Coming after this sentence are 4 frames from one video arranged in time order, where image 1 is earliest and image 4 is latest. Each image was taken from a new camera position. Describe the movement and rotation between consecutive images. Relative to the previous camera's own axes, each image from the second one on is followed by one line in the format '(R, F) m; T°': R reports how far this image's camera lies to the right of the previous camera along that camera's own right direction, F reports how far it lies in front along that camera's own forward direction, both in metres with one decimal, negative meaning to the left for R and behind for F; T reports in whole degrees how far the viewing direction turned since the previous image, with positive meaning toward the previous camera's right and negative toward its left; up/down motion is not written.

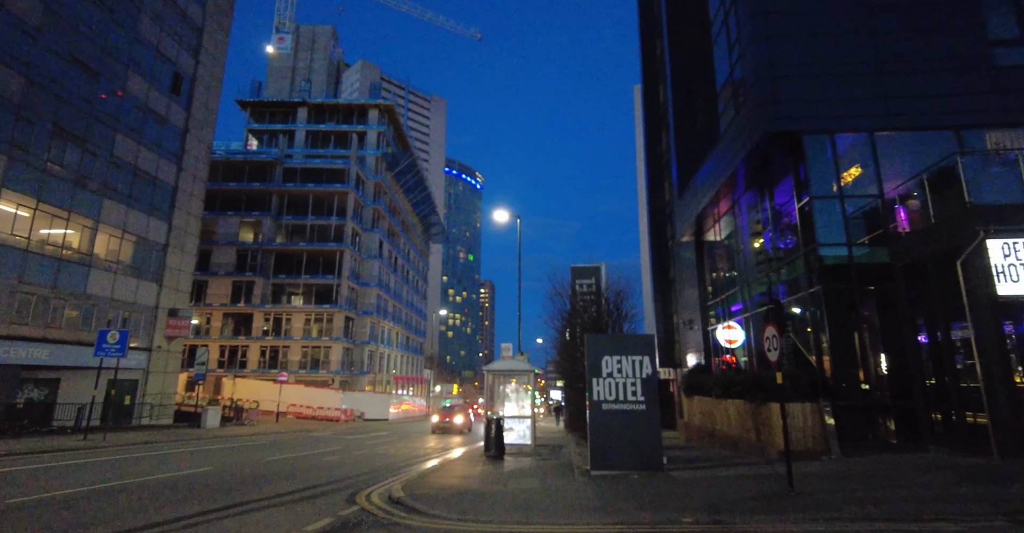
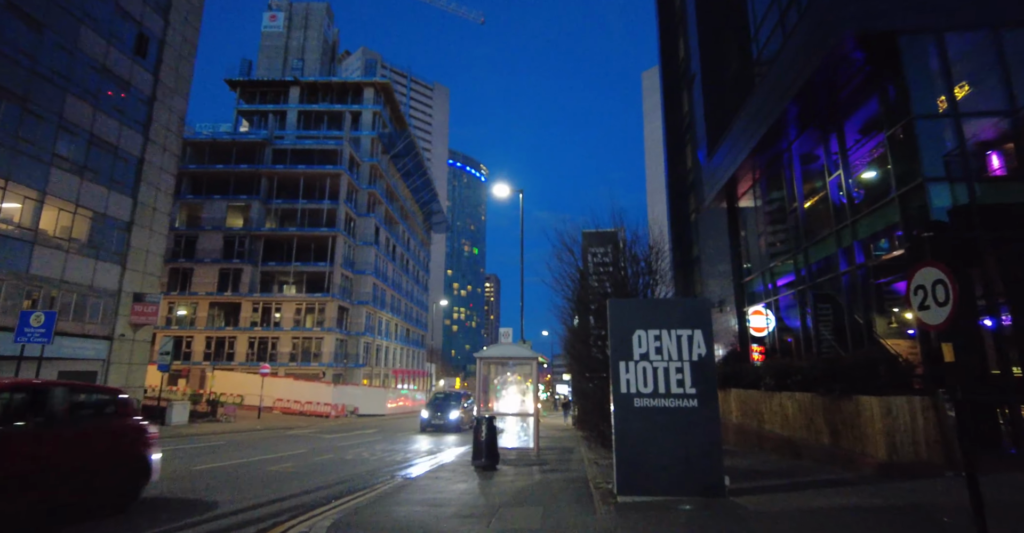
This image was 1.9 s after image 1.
(+0.2, +3.5) m; -1°
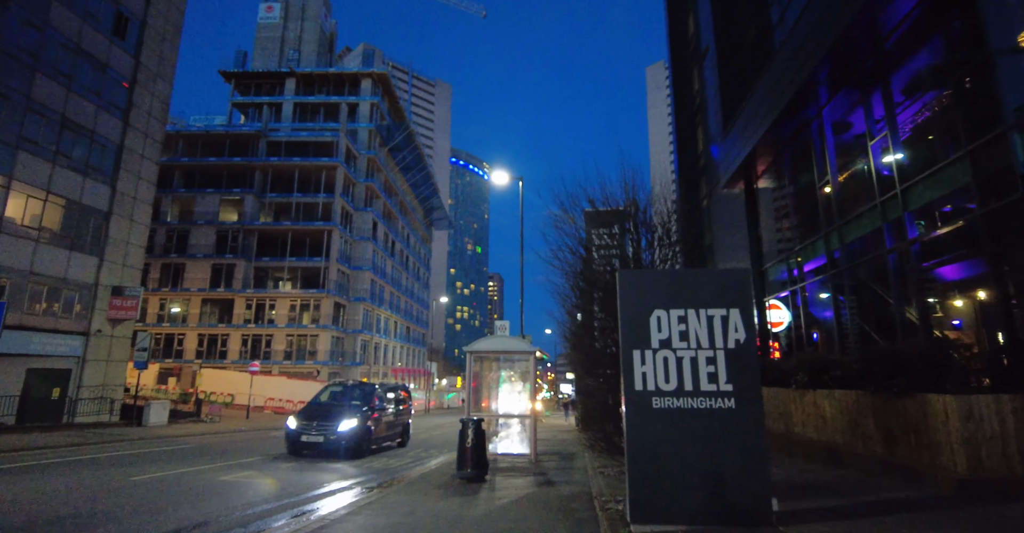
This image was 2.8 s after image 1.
(+0.2, +1.7) m; 0°
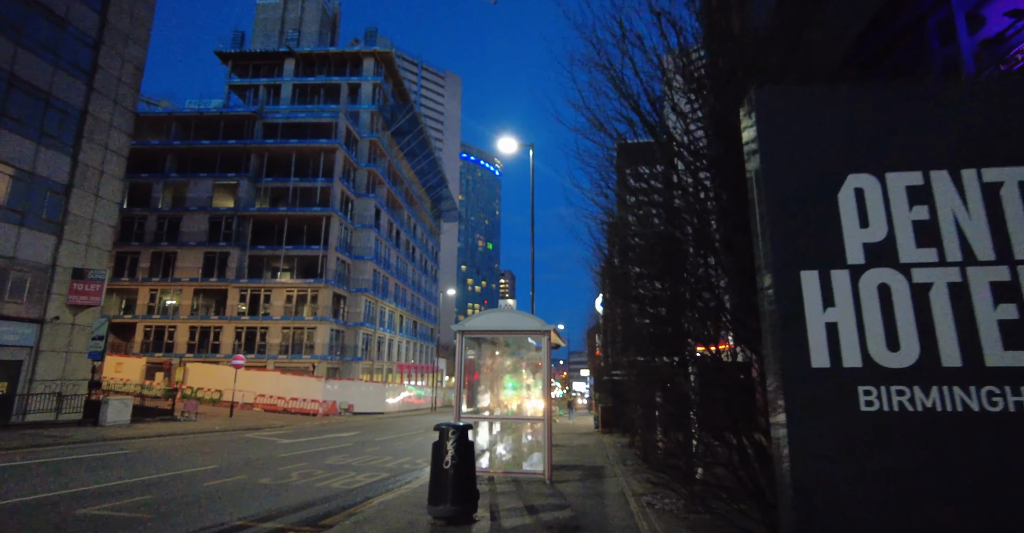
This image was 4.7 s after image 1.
(+0.1, +3.6) m; -1°
